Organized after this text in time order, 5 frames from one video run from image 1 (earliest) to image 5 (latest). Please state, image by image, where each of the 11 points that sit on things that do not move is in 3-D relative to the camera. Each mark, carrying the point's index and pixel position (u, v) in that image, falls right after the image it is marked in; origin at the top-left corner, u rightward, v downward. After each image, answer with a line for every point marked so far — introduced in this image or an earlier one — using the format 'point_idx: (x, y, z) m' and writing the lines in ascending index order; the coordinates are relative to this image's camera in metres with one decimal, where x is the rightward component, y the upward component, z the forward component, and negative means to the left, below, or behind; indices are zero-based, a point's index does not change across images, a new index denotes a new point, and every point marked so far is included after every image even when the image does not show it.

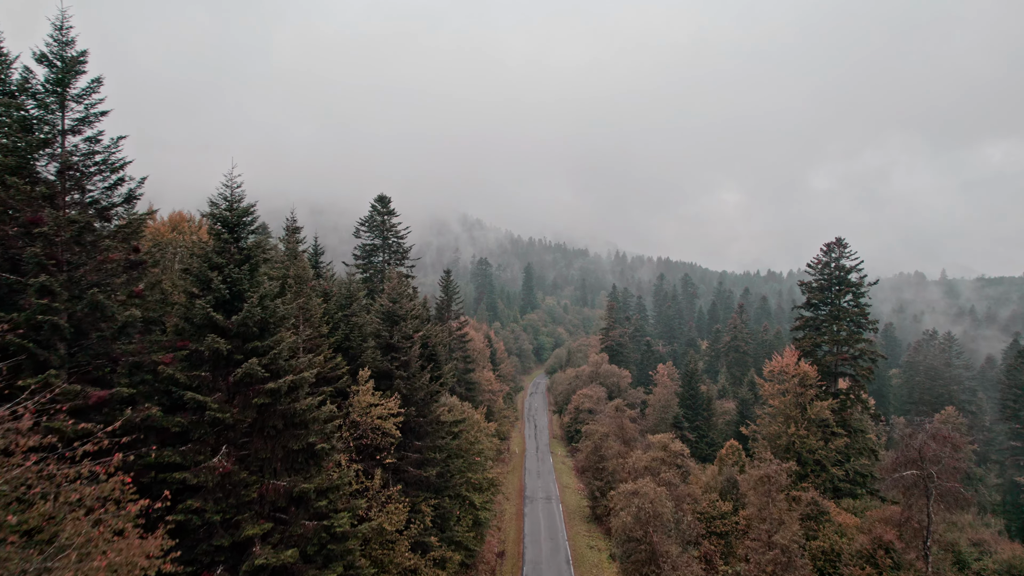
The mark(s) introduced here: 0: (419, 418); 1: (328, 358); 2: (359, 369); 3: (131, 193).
0: (-4.5, -6.3, +19.3) m
1: (-7.9, -3.0, +17.1) m
2: (-7.0, -3.7, +18.1) m
3: (-11.4, +2.8, +11.8) m
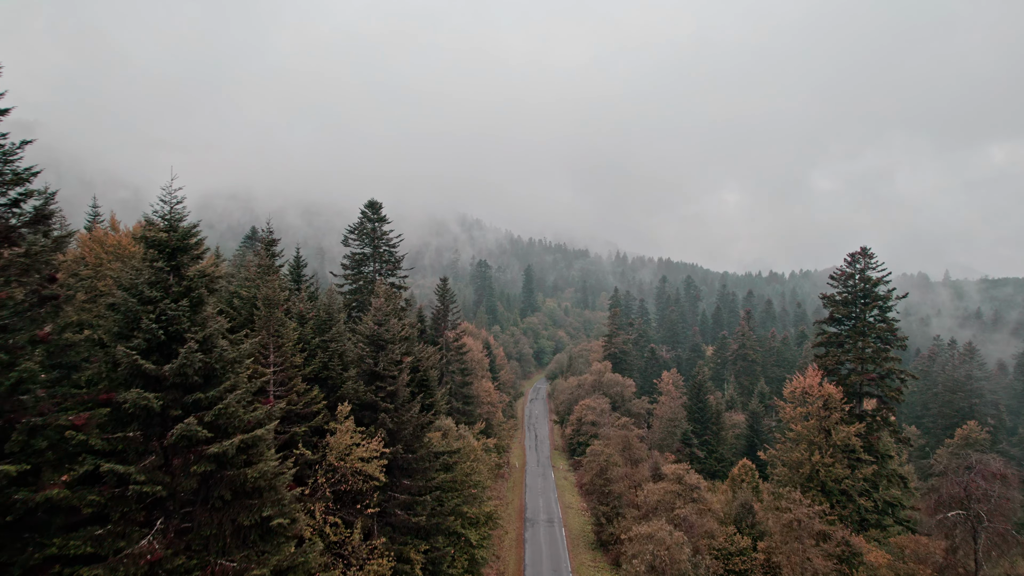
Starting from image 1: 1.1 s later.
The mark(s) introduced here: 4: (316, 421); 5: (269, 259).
0: (-4.5, -7.2, +17.3) m
1: (-7.9, -3.9, +15.0) m
2: (-7.0, -4.6, +16.1) m
3: (-11.4, +1.9, +9.8) m
4: (-7.2, -4.9, +14.7) m
5: (-11.5, +1.4, +19.0) m
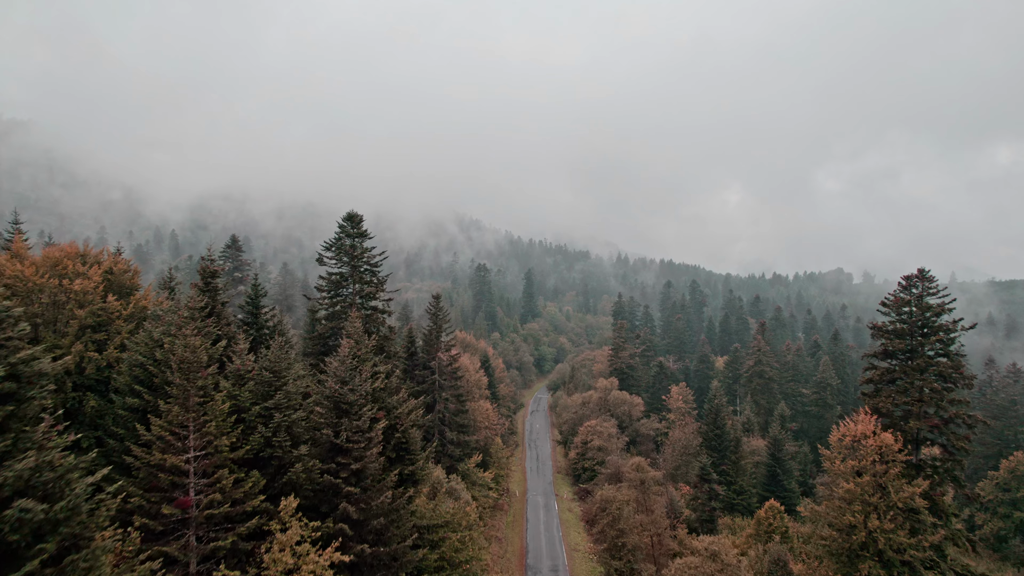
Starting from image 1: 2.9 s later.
0: (-4.6, -8.8, +13.6) m
1: (-7.9, -5.5, +11.3) m
2: (-7.0, -6.2, +12.4) m
3: (-11.4, +0.3, +6.1) m
4: (-7.2, -6.5, +11.0) m
5: (-11.5, -0.2, +15.3) m
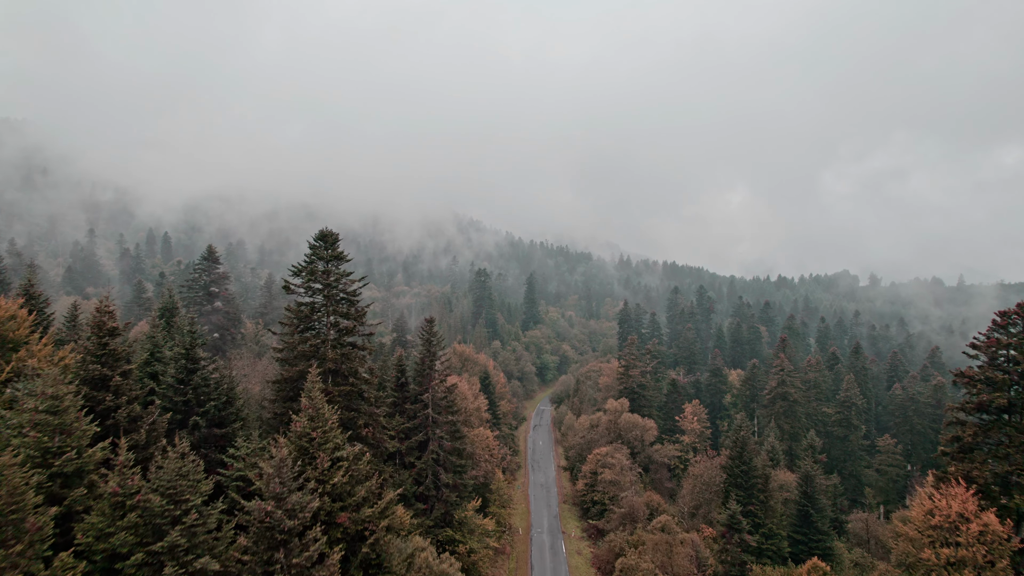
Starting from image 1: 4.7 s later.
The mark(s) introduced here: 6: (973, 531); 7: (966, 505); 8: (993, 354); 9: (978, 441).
0: (-4.3, -10.5, +9.4) m
1: (-7.6, -7.3, +7.1) m
2: (-6.7, -7.9, +8.2) m
3: (-11.1, -1.5, +1.9) m
4: (-6.9, -8.2, +6.8) m
5: (-11.2, -2.0, +11.1) m
6: (+18.8, -9.9, +16.5) m
7: (+18.8, -9.0, +16.8) m
8: (+22.2, -3.0, +18.5) m
9: (+21.1, -7.0, +18.4) m
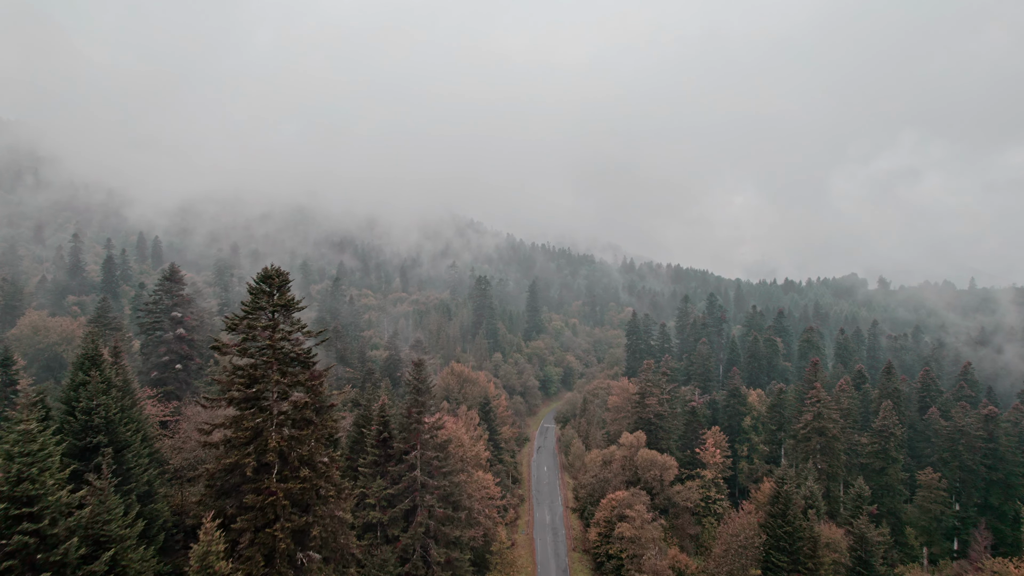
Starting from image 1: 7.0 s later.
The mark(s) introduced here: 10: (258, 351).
0: (-4.0, -12.8, +4.0) m
1: (-7.3, -9.5, +1.8) m
2: (-6.4, -10.2, +2.8) m
3: (-10.8, -3.7, -3.5) m
4: (-6.6, -10.5, +1.5) m
5: (-10.9, -4.2, +5.7) m
6: (+19.1, -12.2, +11.1) m
7: (+19.2, -11.3, +11.5) m
8: (+22.5, -5.3, +13.1) m
9: (+21.4, -9.3, +13.0) m
10: (-9.8, -2.4, +15.7) m
